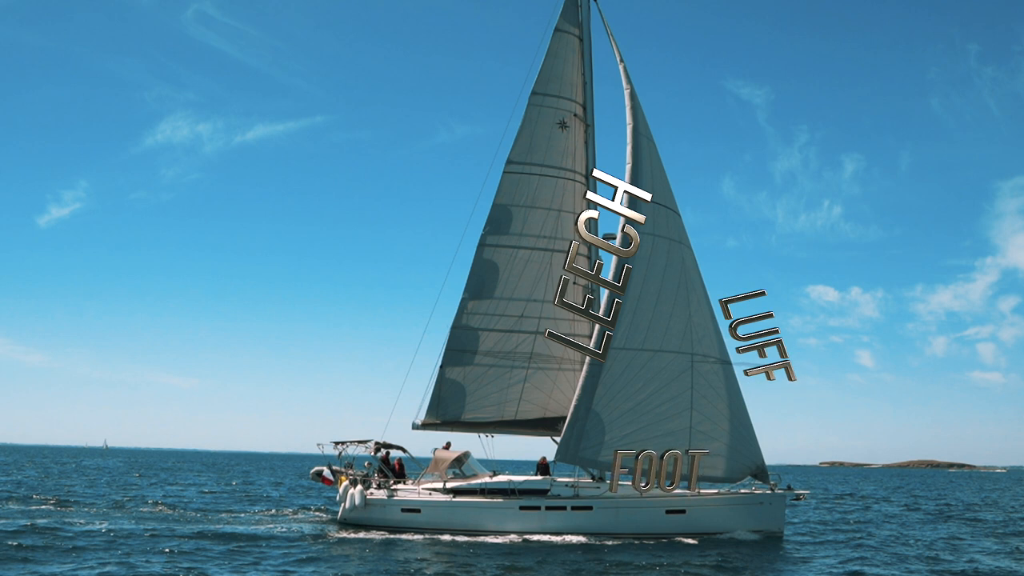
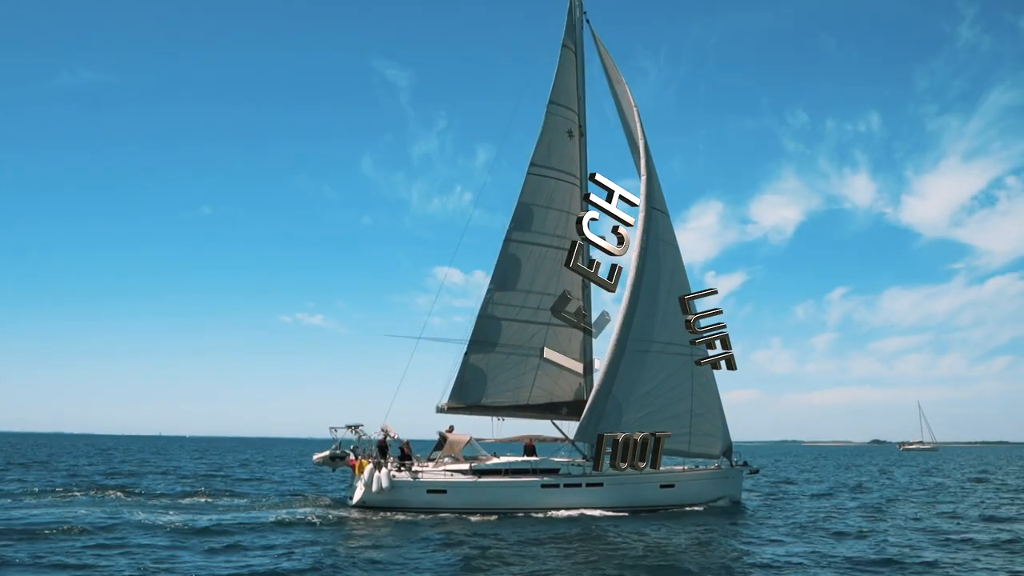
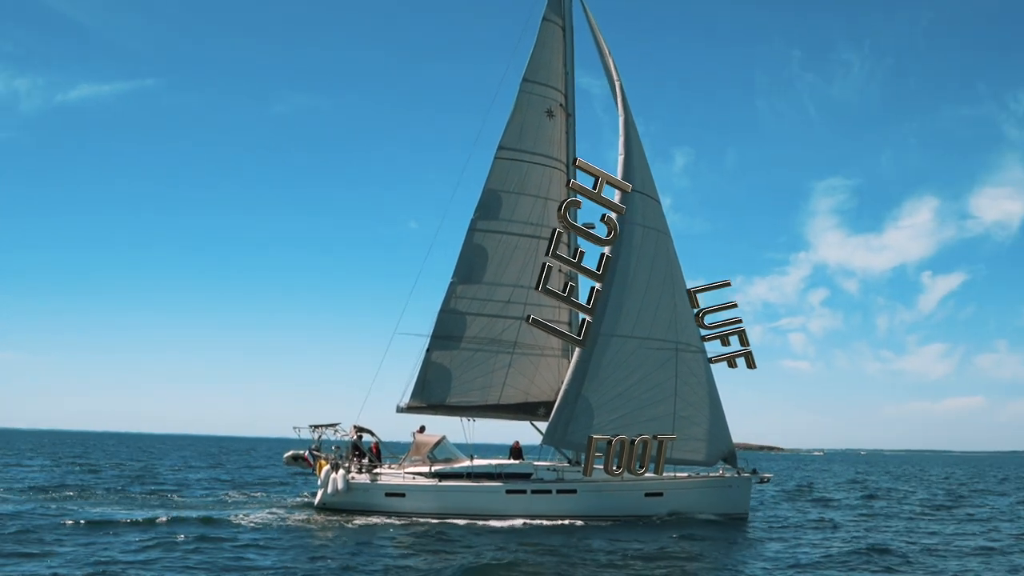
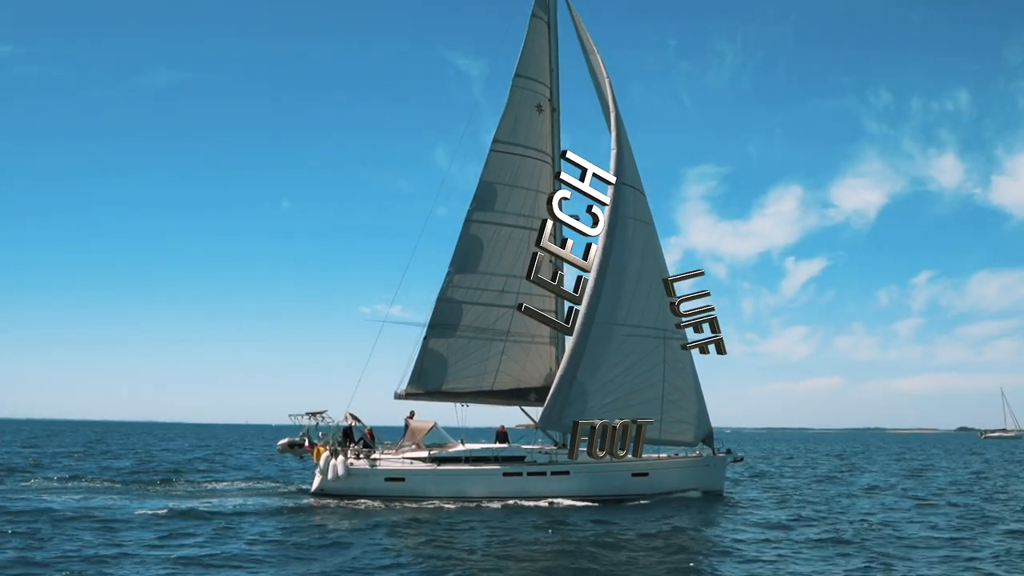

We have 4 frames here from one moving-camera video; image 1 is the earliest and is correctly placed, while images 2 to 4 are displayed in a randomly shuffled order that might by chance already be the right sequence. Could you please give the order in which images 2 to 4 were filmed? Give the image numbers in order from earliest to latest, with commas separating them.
3, 4, 2
